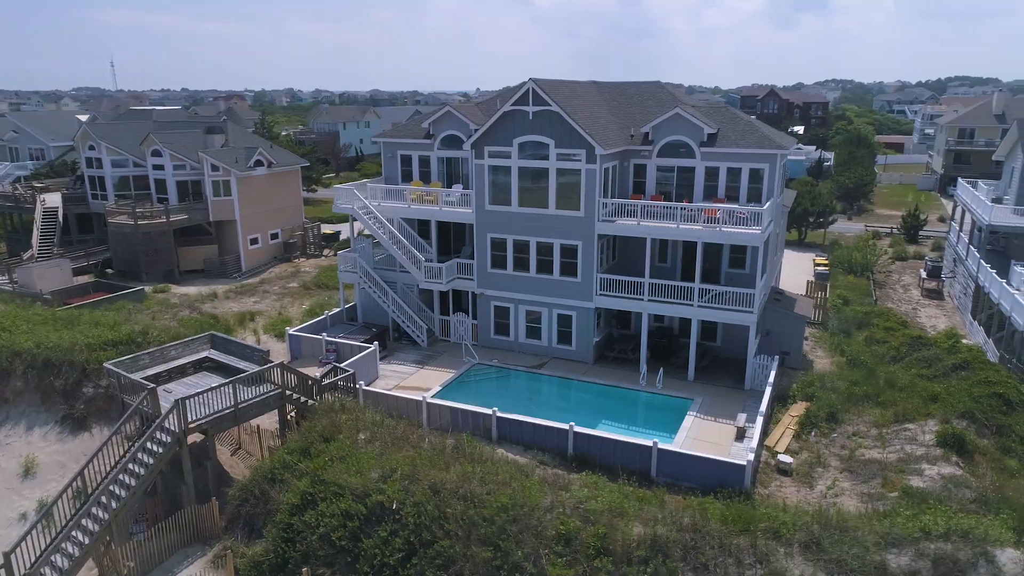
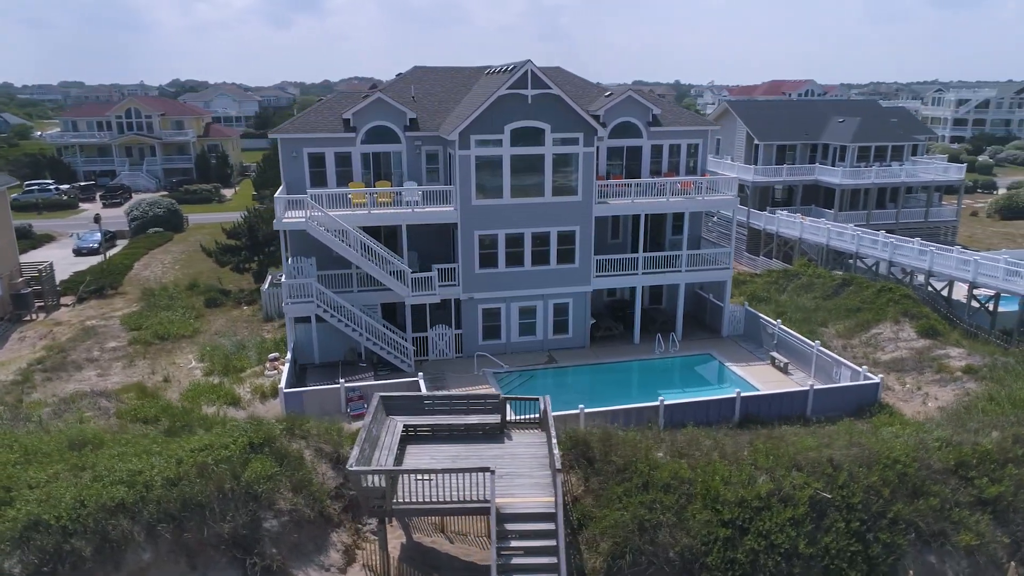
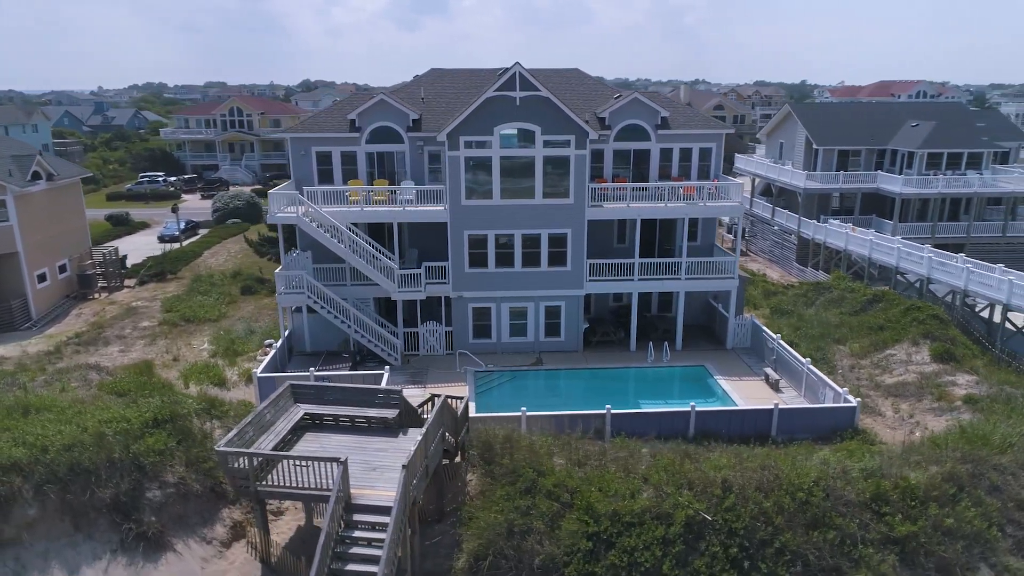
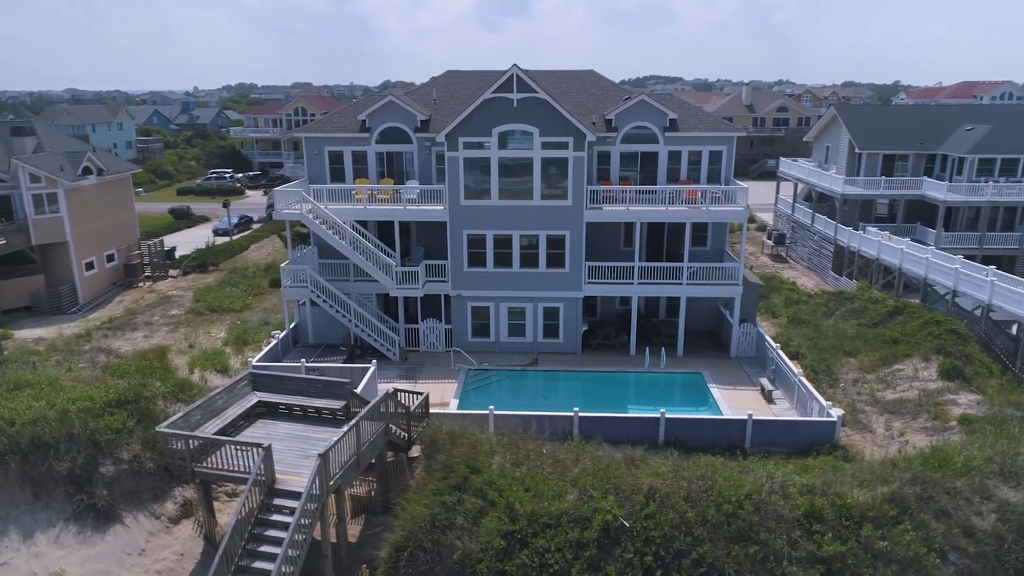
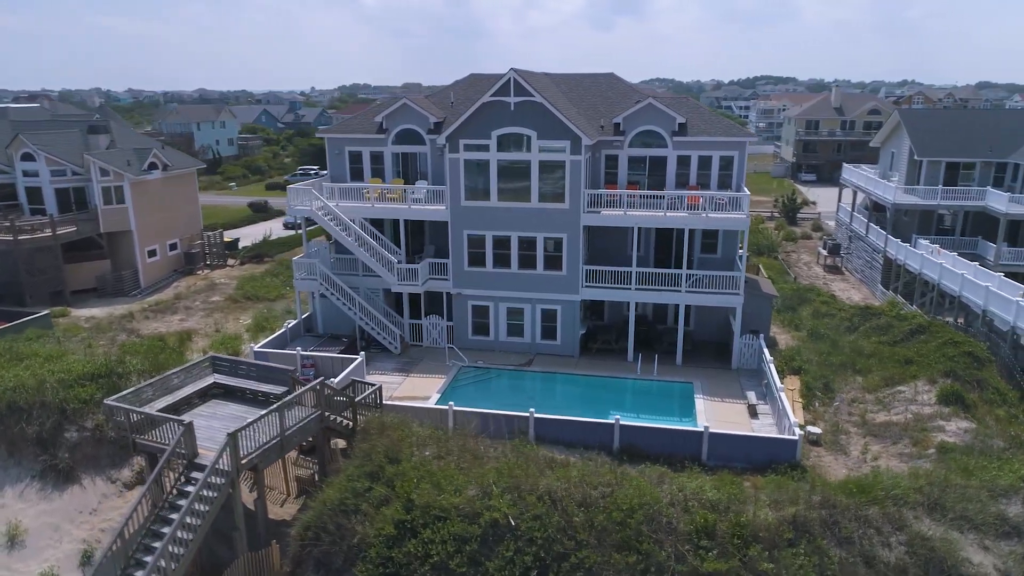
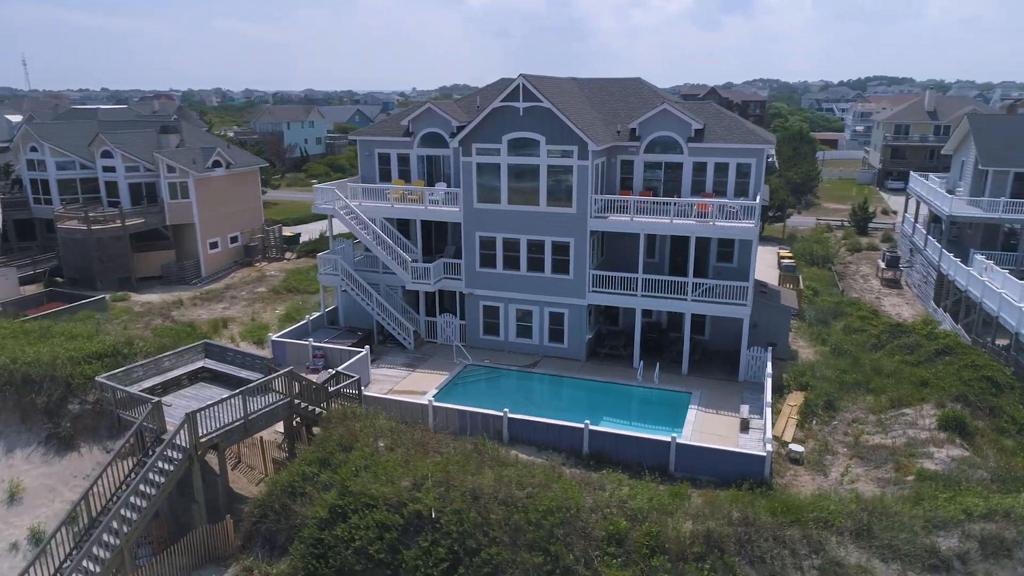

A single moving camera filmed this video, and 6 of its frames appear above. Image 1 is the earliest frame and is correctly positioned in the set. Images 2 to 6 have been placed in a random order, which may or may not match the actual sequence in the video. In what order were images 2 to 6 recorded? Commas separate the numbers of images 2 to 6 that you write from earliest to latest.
6, 5, 4, 3, 2
